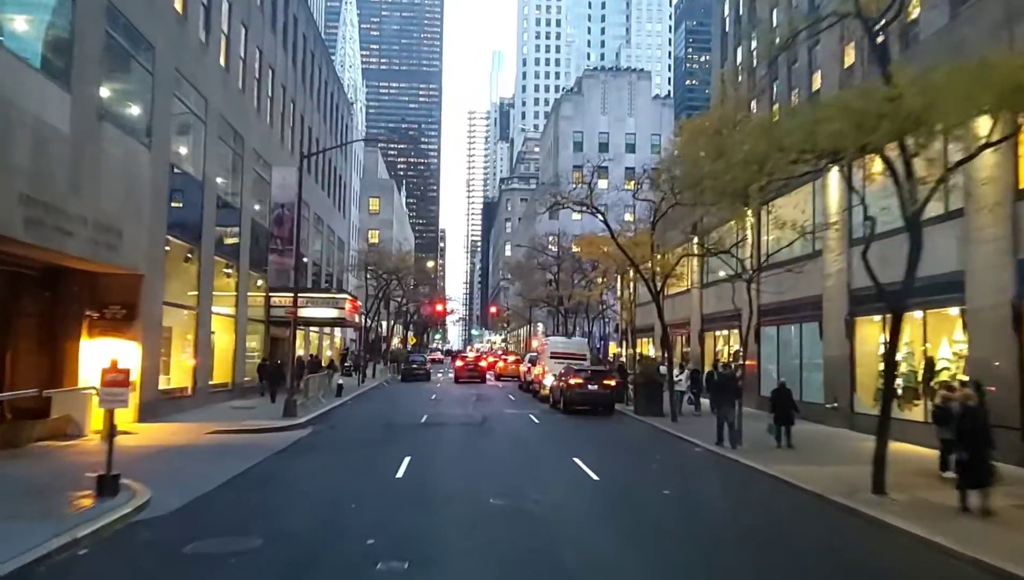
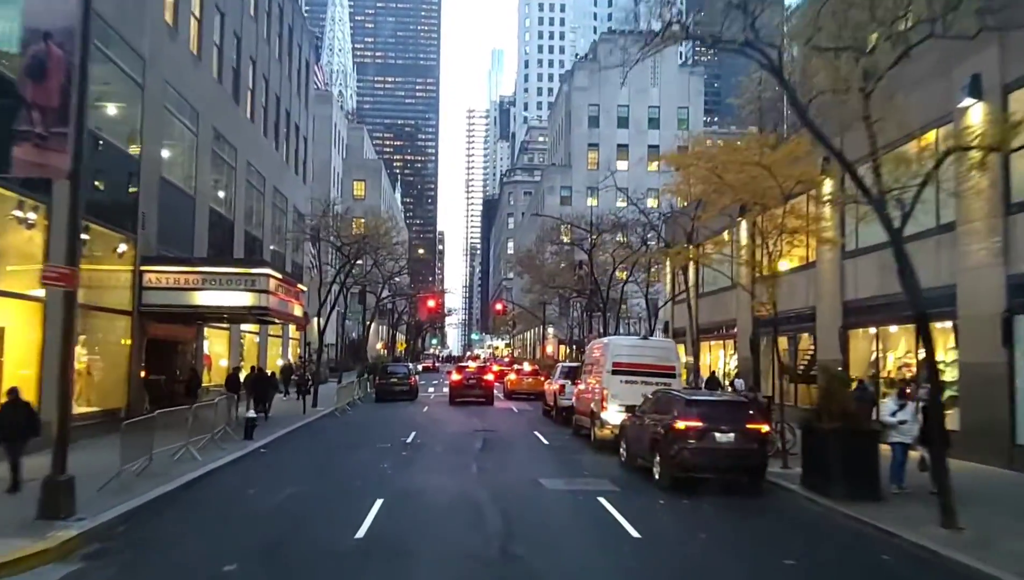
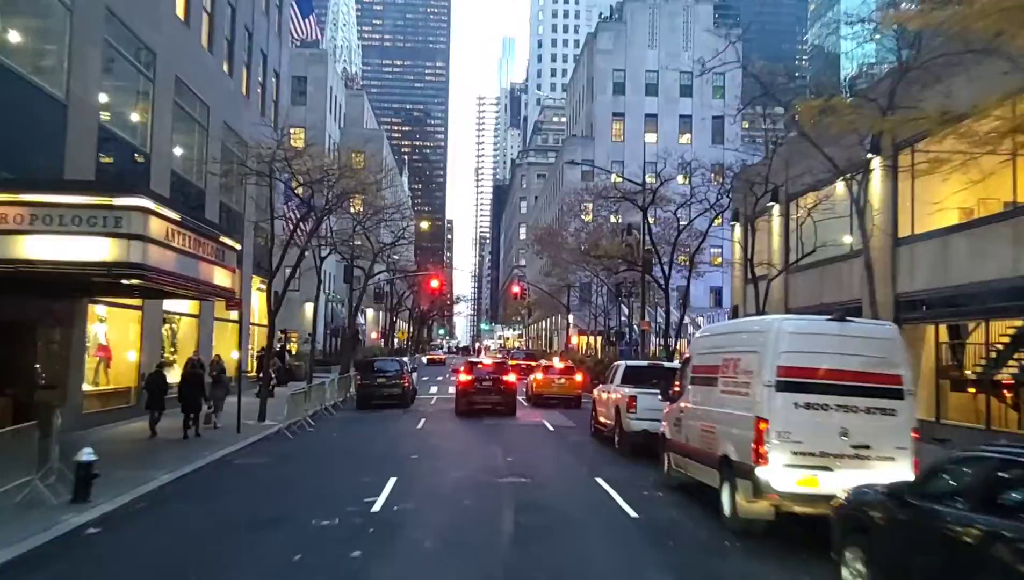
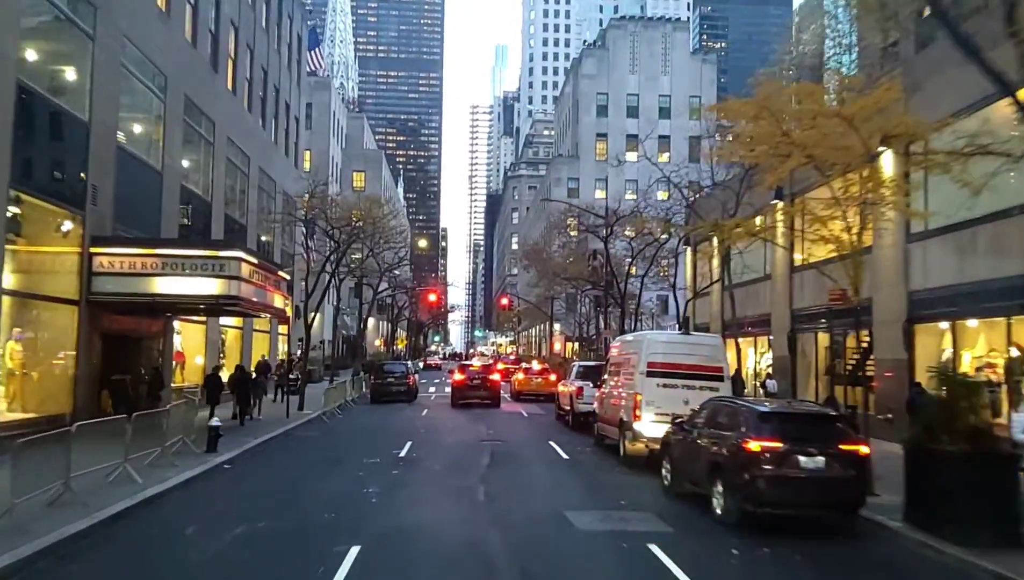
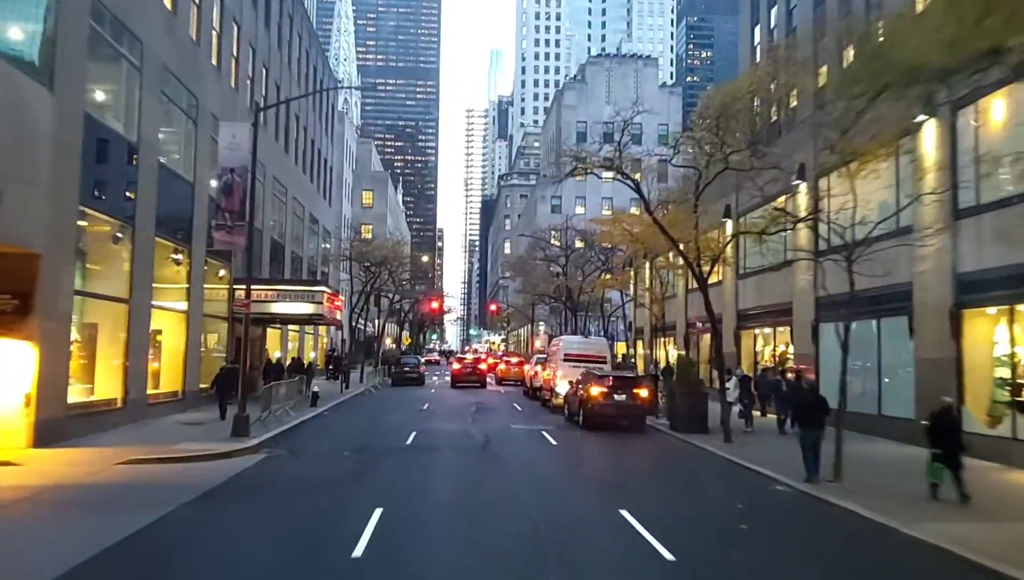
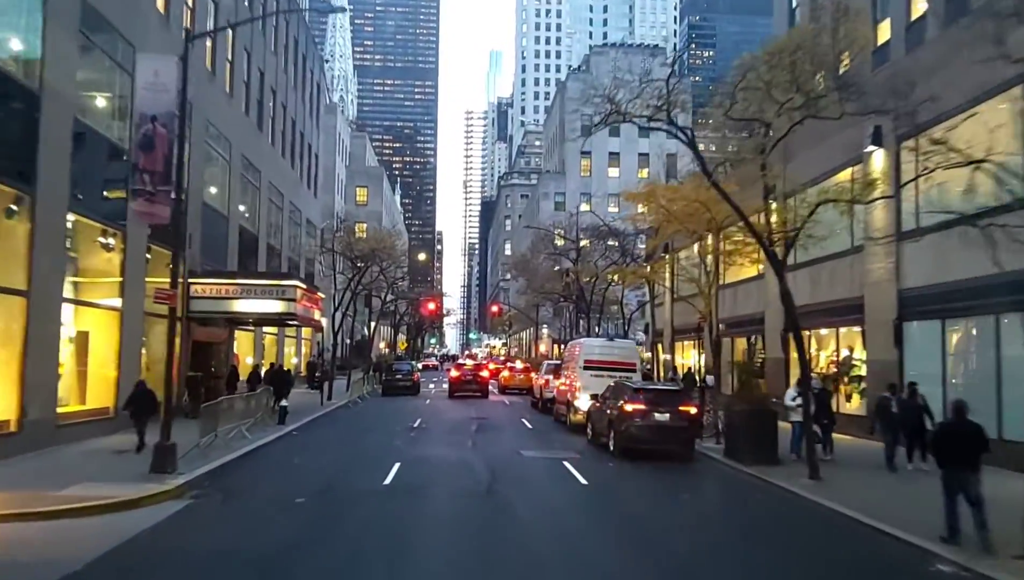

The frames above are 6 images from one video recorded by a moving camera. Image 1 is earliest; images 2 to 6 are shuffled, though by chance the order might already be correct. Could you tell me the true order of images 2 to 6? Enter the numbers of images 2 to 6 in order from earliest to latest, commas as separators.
5, 6, 2, 4, 3
